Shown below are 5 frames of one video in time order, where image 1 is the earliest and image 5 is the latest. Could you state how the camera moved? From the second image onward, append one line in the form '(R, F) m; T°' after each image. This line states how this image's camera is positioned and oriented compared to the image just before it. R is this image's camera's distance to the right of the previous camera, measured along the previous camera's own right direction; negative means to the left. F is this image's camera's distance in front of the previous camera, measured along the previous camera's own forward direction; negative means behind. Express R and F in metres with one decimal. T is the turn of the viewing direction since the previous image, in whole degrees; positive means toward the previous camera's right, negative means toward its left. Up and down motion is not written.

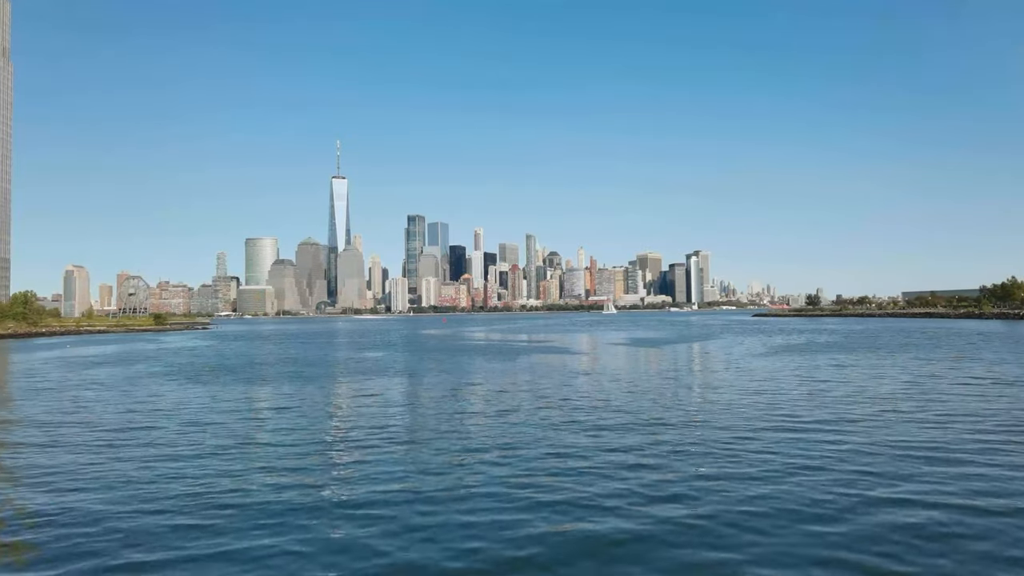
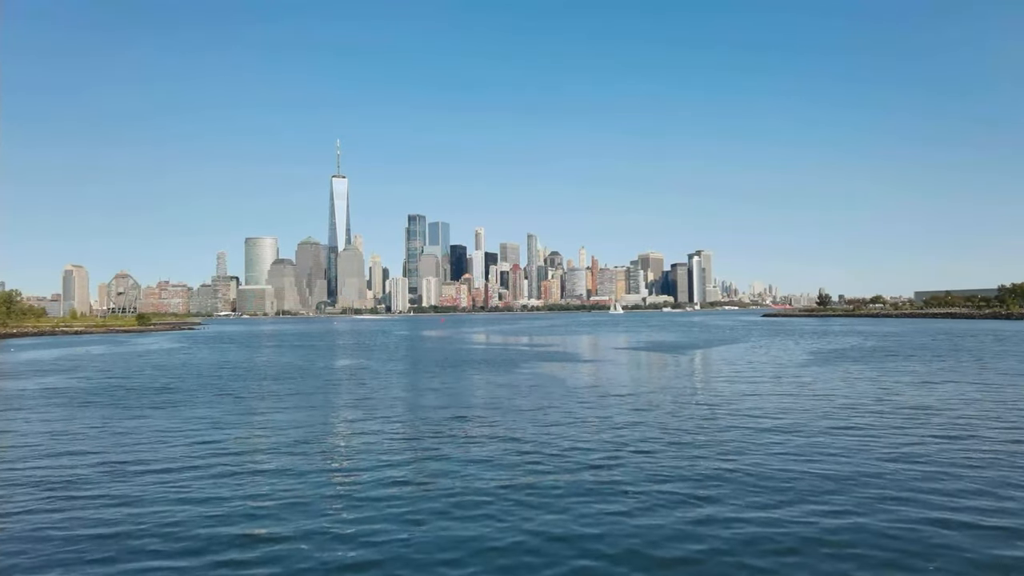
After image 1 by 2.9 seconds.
(+0.1, +7.2) m; 0°
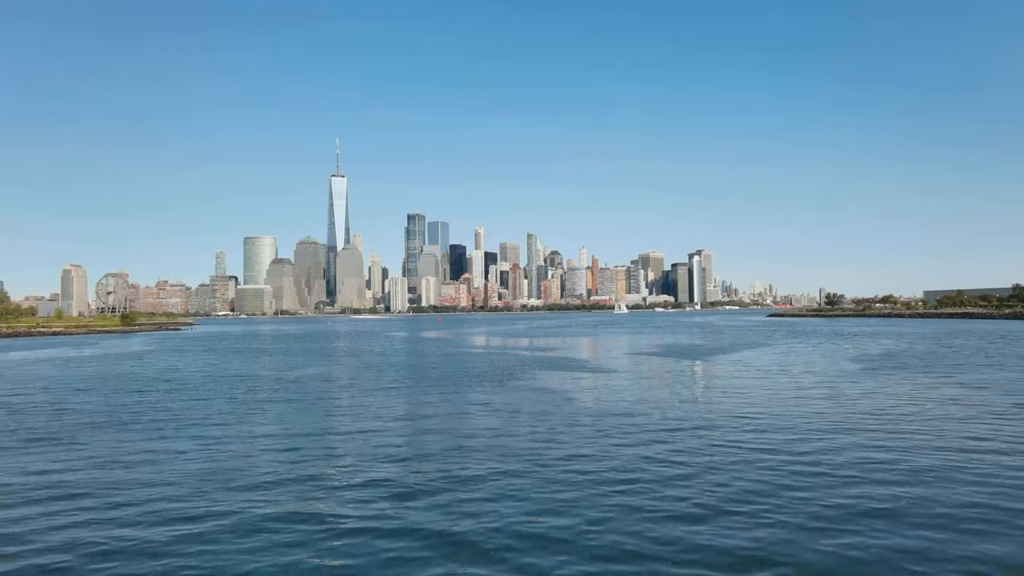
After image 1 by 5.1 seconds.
(0.0, +5.9) m; 0°
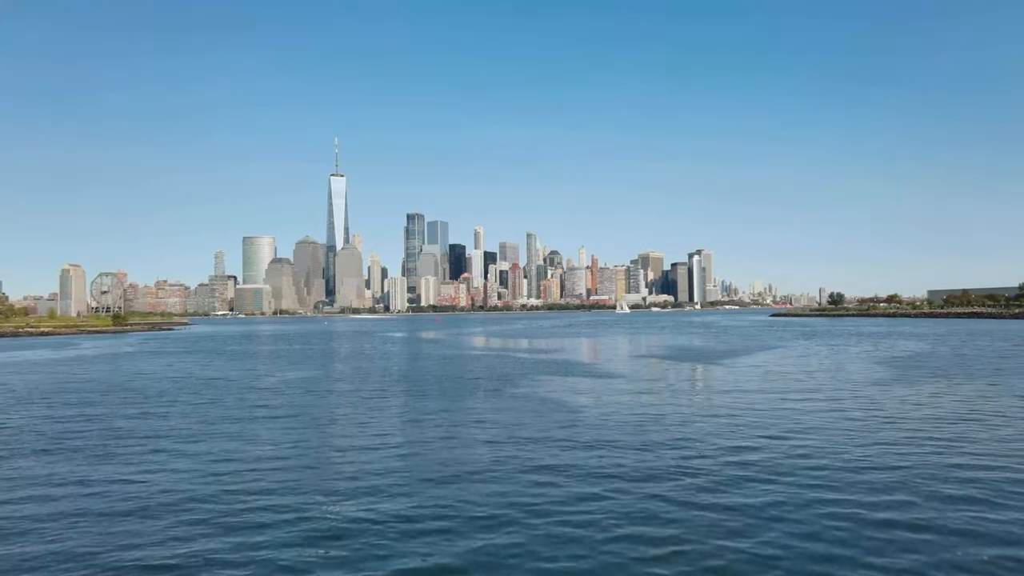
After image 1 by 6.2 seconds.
(0.0, +2.9) m; 0°
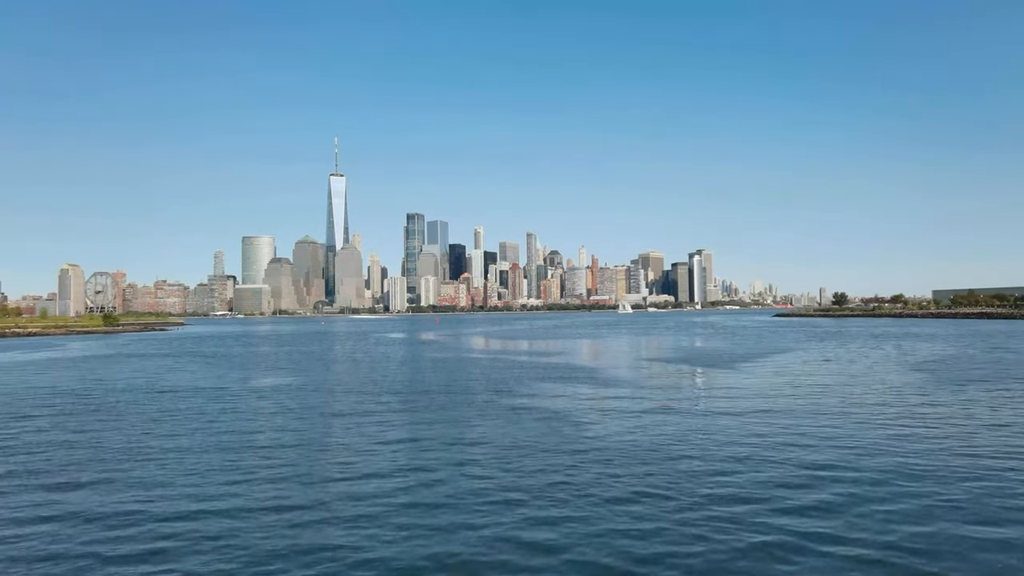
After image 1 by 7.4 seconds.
(+0.1, +2.9) m; 0°
